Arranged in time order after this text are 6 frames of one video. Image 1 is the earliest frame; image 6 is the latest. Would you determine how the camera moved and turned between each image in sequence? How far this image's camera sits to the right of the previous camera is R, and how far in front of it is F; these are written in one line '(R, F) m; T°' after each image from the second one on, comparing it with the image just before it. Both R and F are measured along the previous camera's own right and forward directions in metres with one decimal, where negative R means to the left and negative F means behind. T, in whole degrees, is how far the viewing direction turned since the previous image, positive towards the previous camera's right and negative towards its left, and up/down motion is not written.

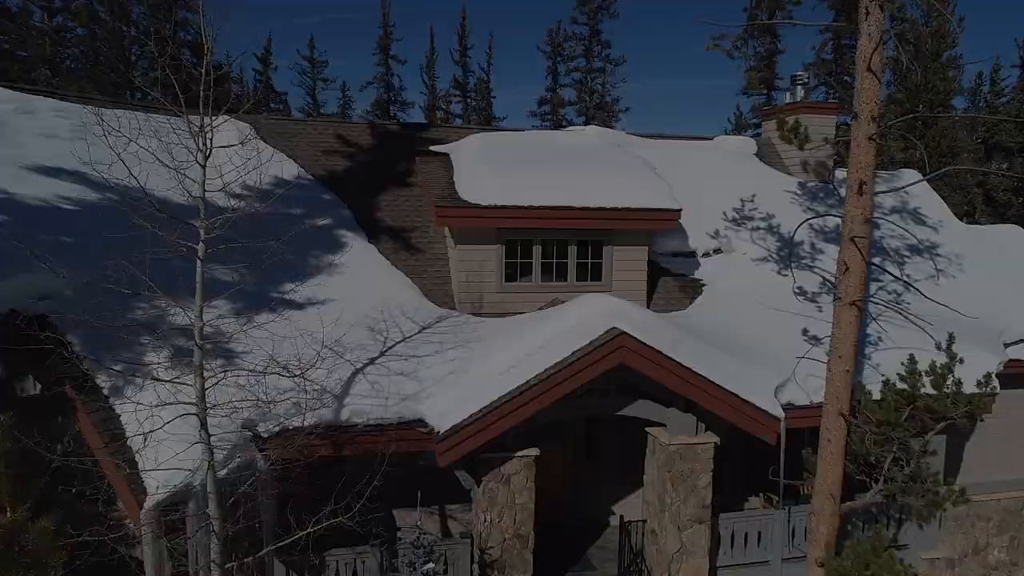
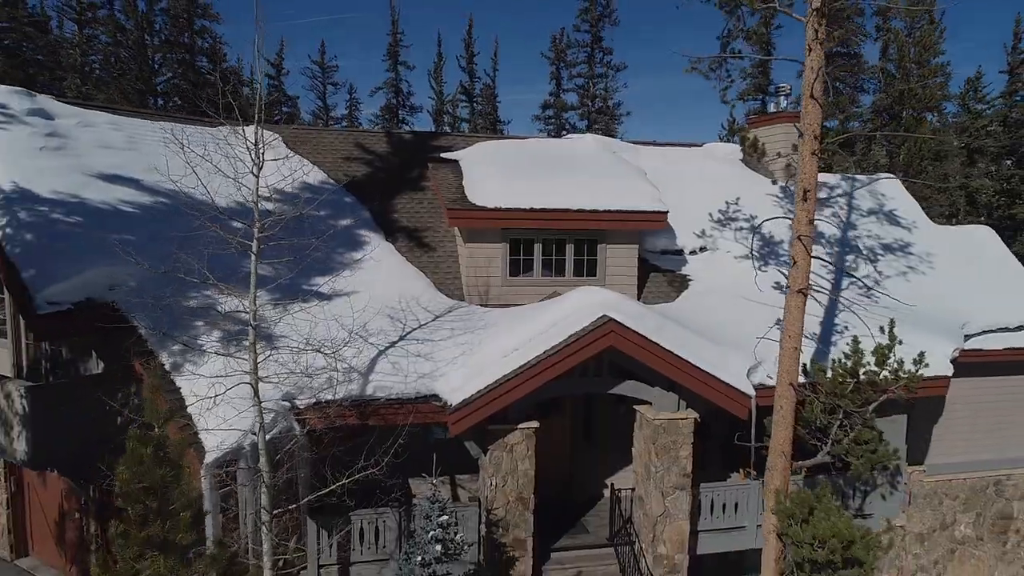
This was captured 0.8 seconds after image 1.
(0.0, -1.3) m; 0°
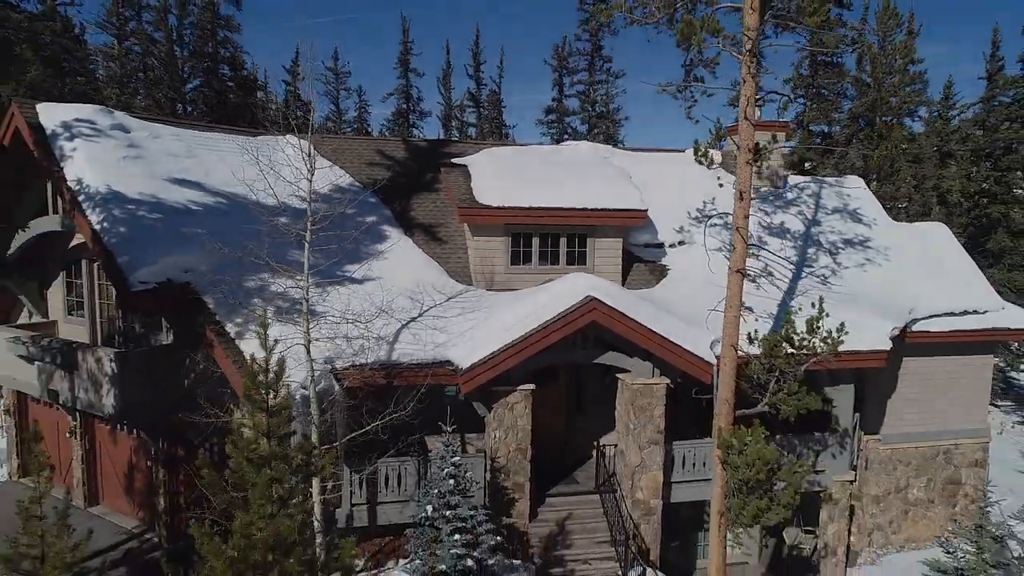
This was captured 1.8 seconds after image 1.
(+0.1, -2.2) m; -1°
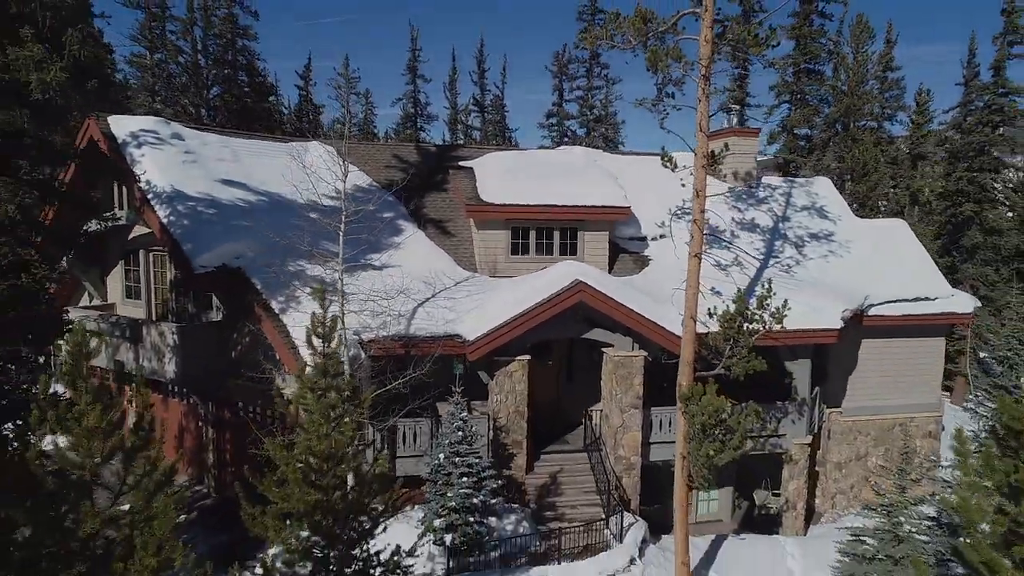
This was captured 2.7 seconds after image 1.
(+0.1, -2.2) m; 0°
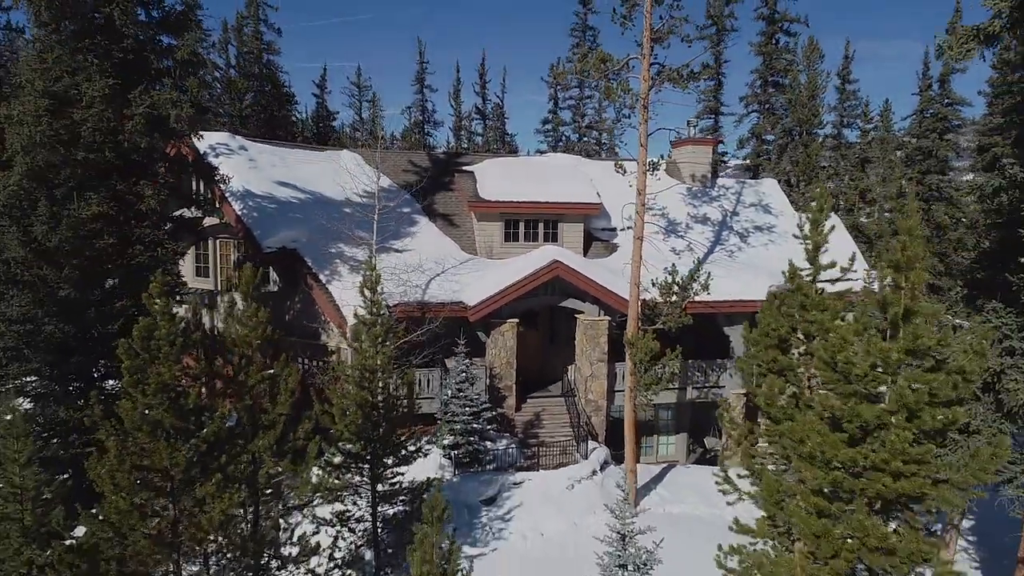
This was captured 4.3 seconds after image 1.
(+0.3, -4.3) m; 0°
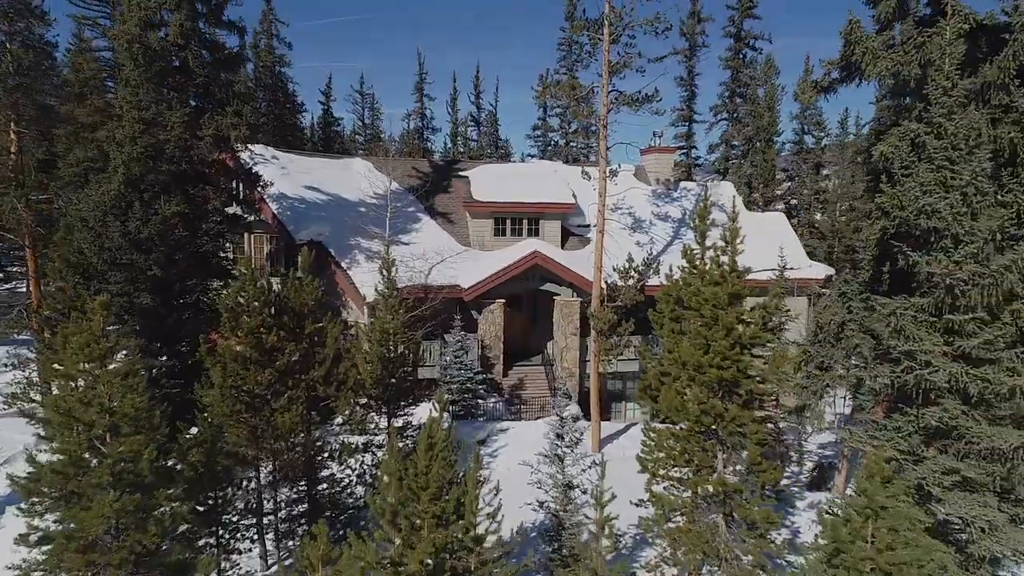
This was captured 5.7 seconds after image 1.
(+0.3, -4.0) m; 0°
